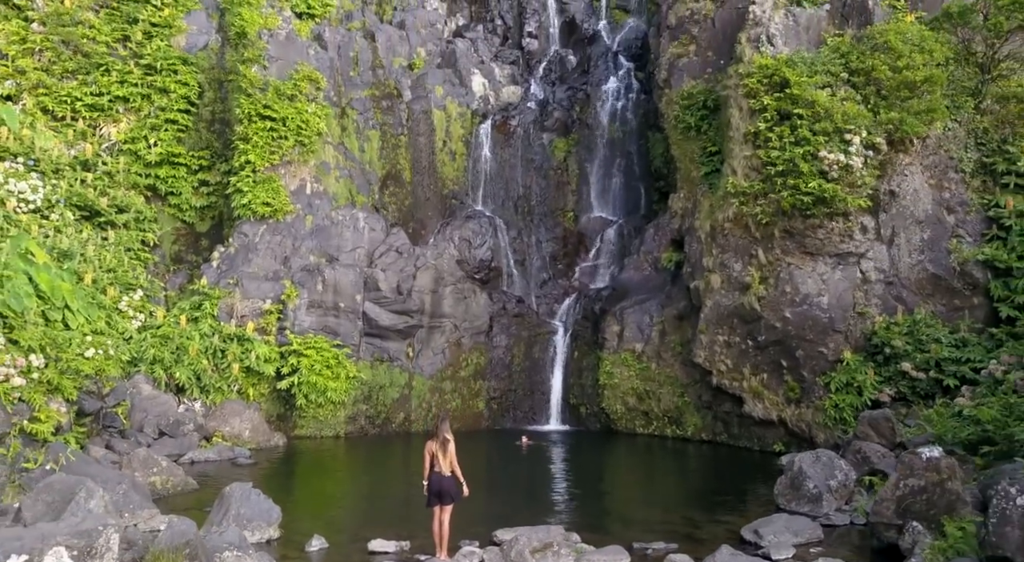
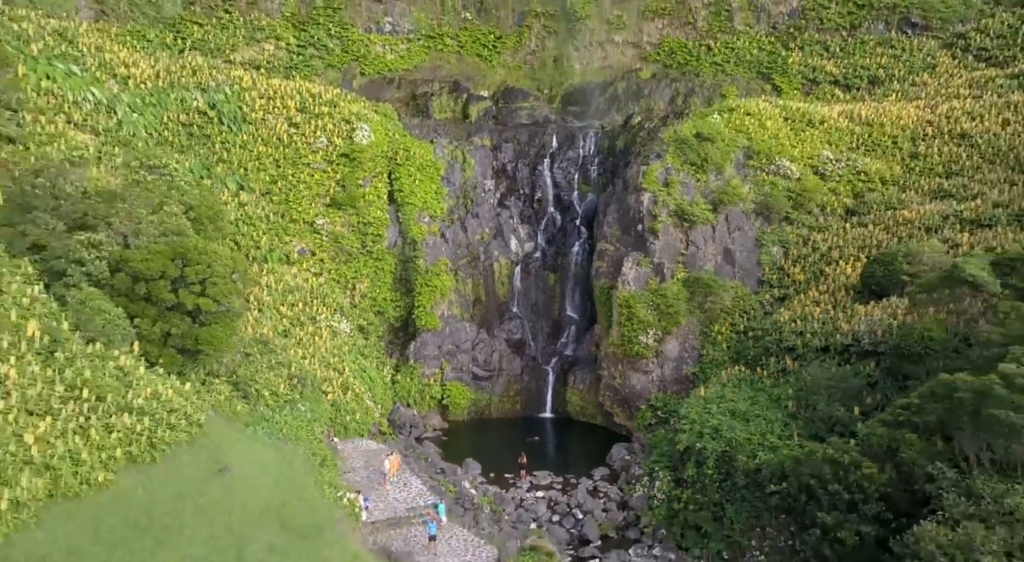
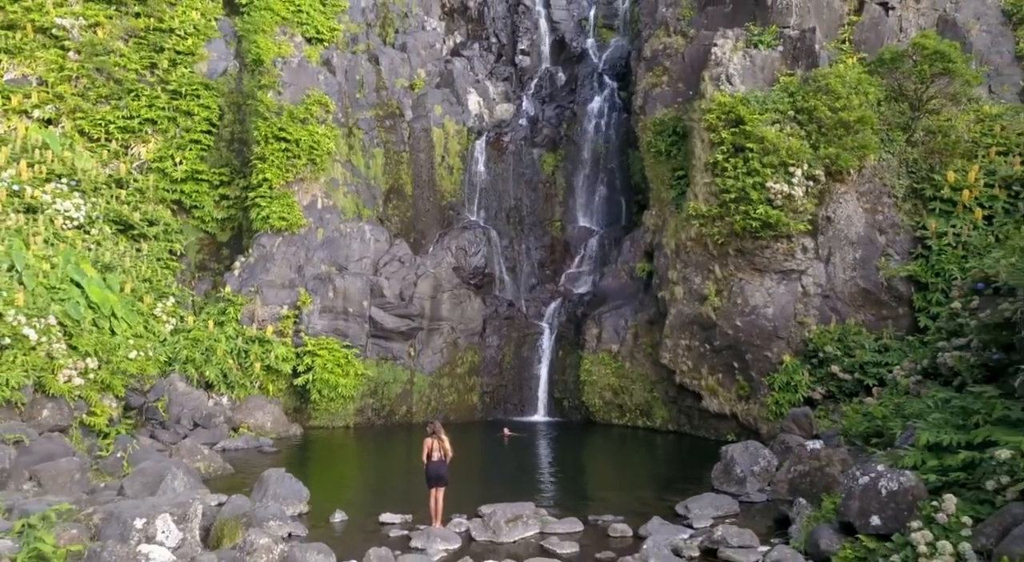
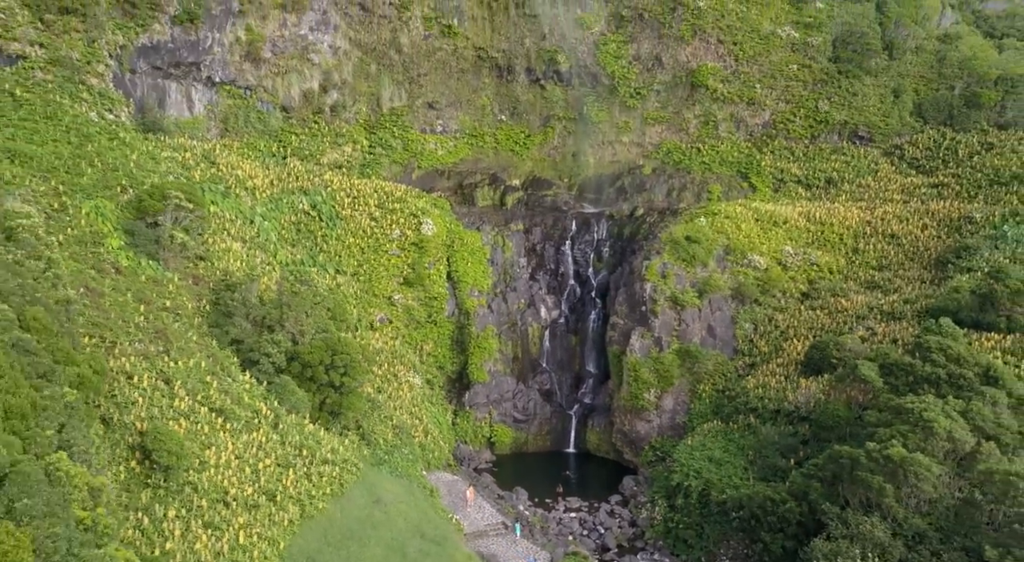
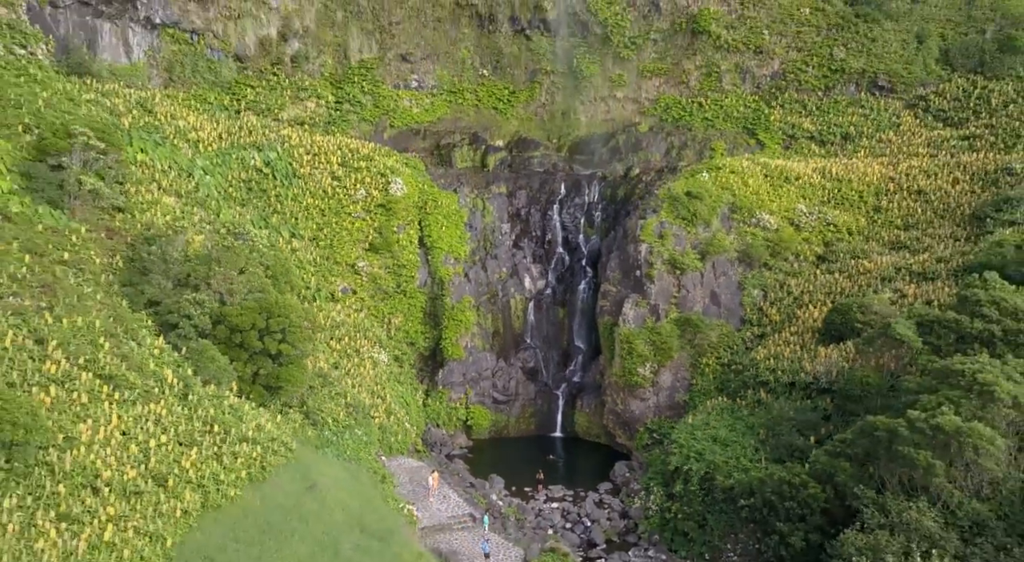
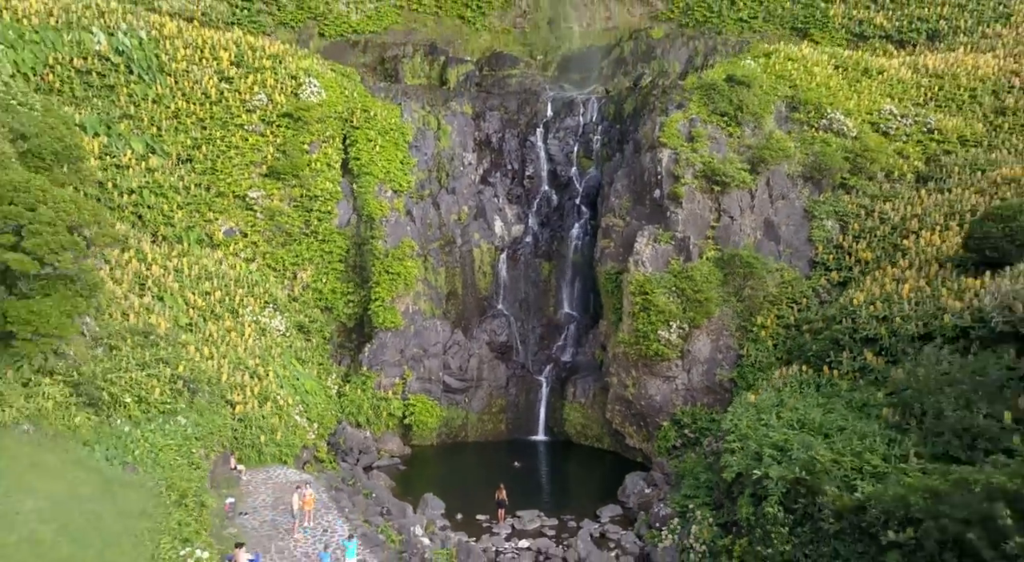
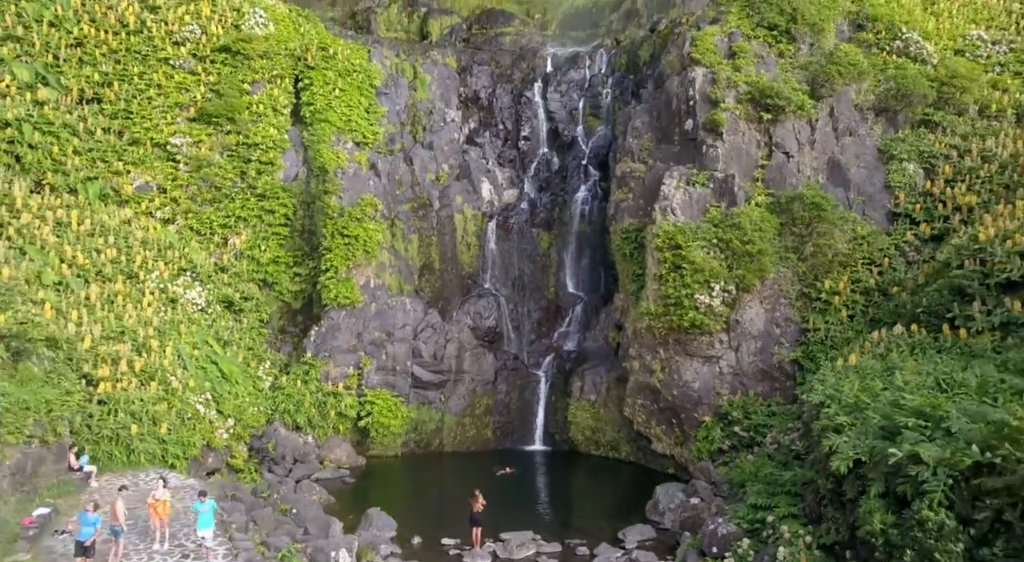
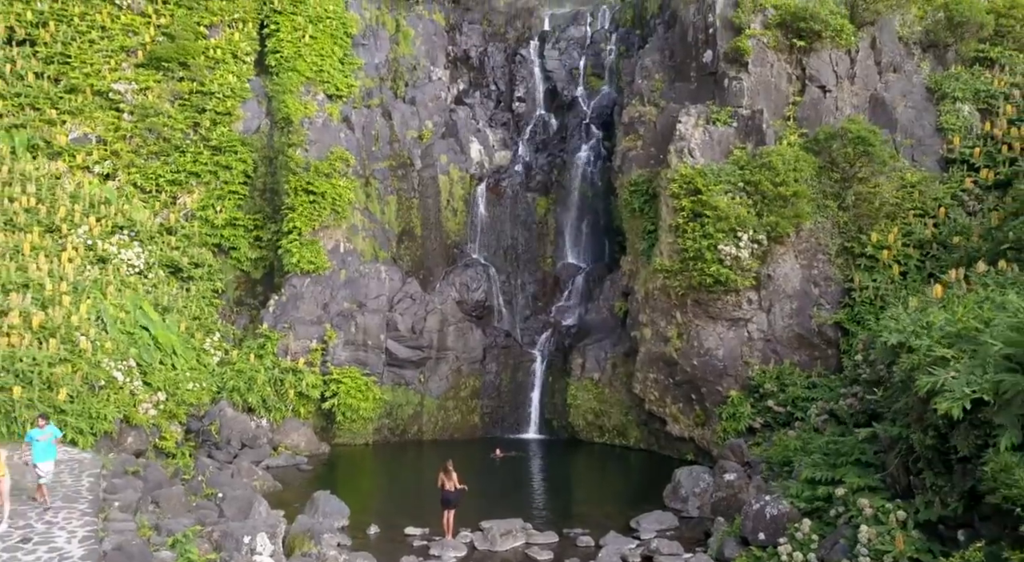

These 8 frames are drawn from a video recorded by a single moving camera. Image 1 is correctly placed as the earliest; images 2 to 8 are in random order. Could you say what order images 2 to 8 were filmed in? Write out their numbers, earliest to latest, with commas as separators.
3, 8, 7, 6, 2, 5, 4
